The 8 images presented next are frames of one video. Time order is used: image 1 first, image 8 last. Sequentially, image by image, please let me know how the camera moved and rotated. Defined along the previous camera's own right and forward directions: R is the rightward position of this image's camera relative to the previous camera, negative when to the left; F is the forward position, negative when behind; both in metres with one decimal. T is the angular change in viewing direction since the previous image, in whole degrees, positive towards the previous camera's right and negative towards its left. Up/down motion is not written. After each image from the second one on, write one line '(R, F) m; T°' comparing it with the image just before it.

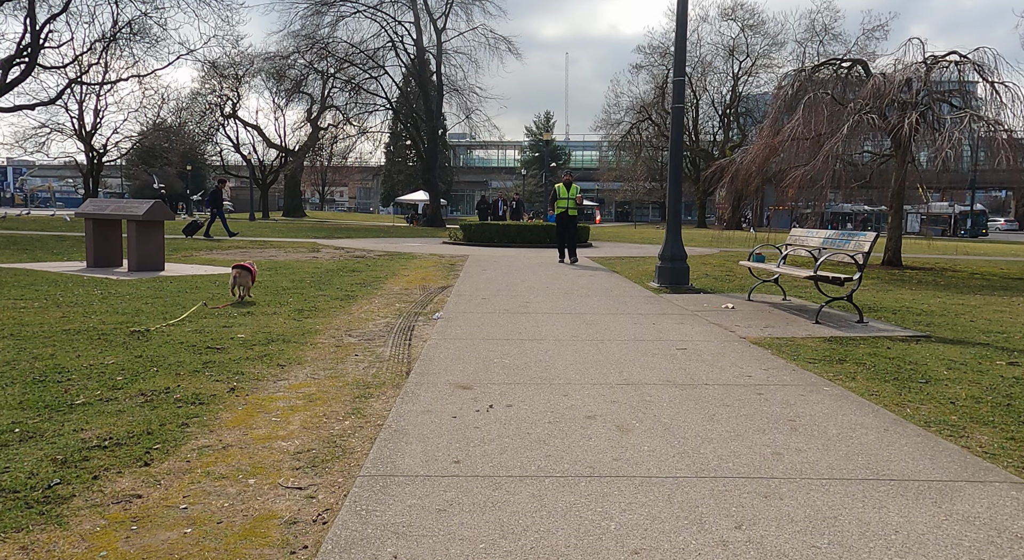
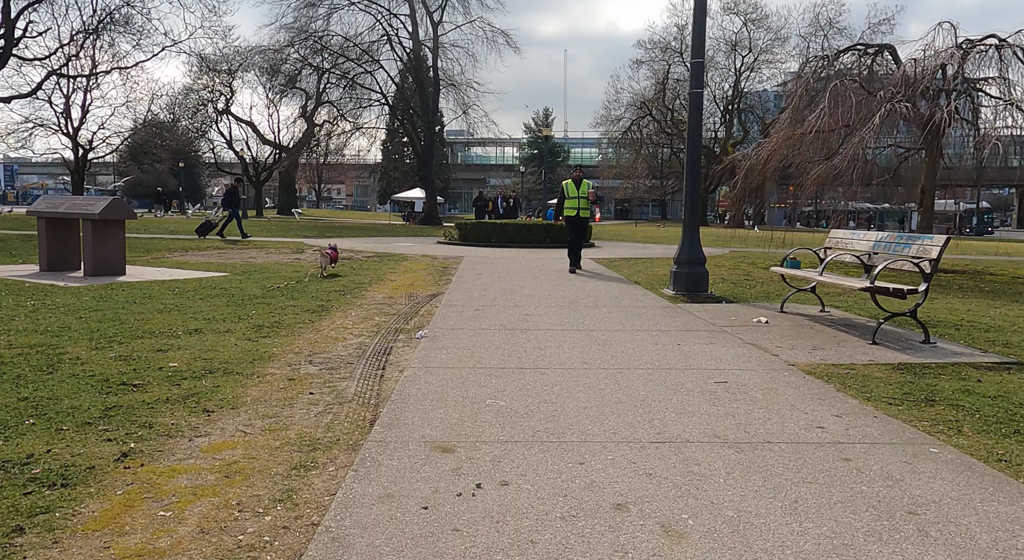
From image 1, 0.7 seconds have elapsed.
(0.0, +1.3) m; 0°
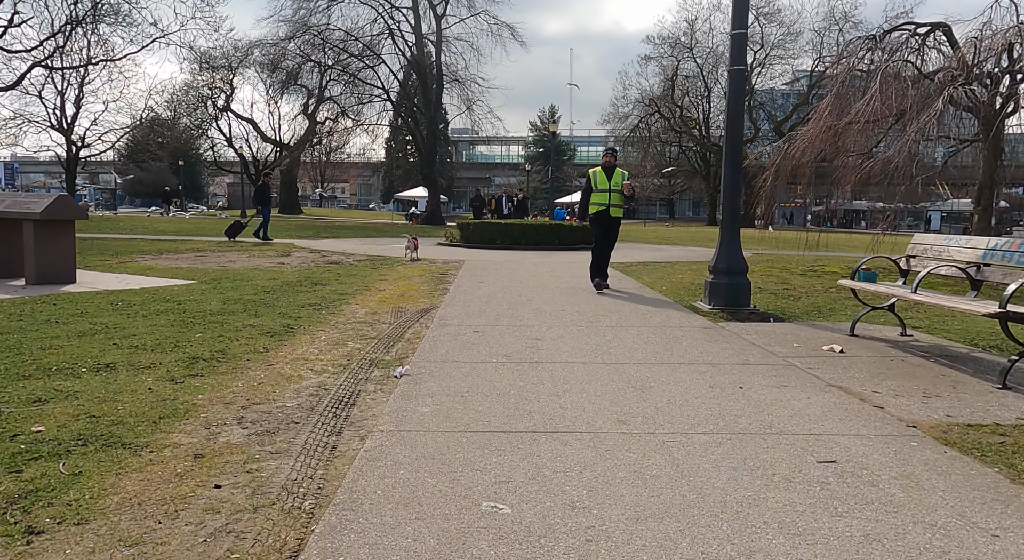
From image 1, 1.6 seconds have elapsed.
(0.0, +1.7) m; 0°
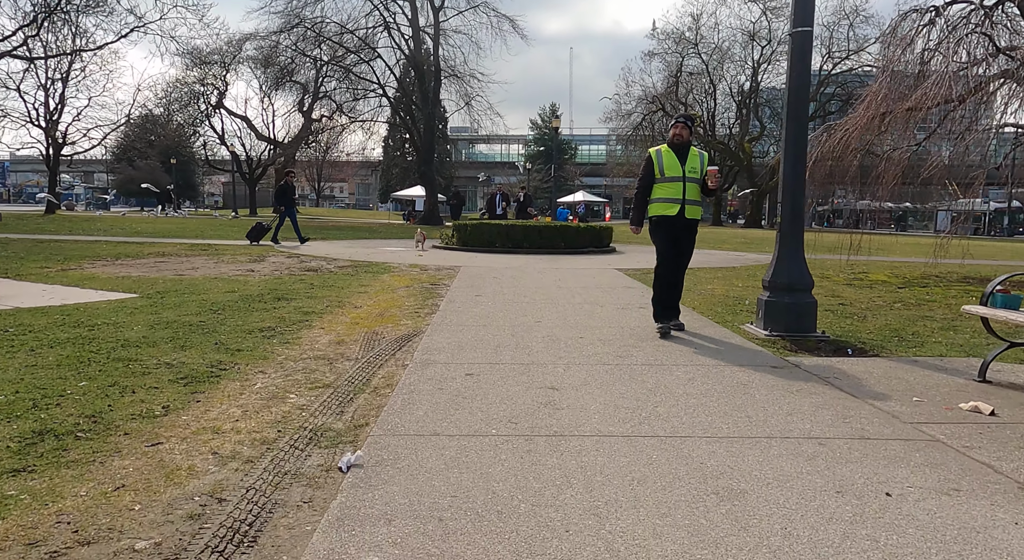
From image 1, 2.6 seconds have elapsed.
(0.0, +2.0) m; 0°
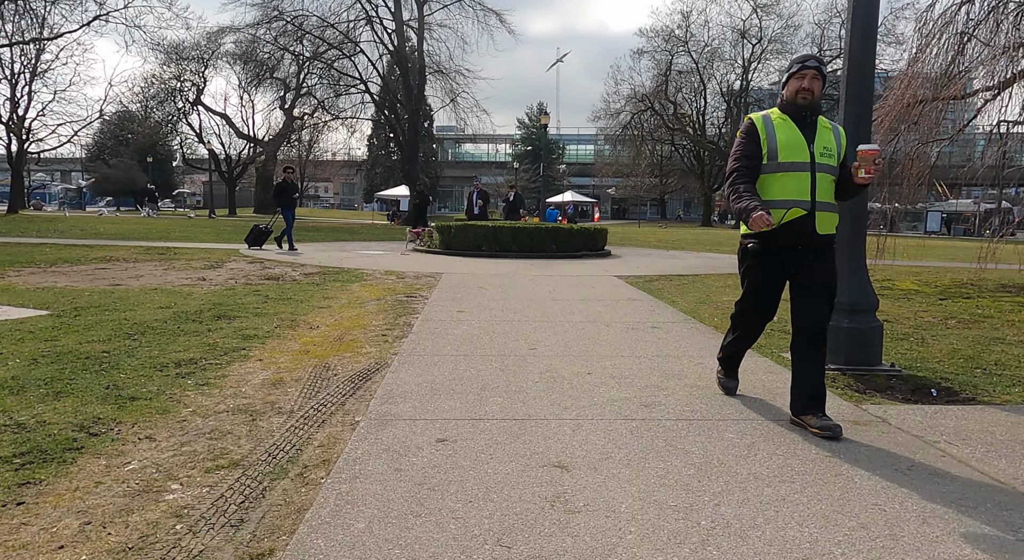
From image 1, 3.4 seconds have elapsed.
(0.0, +1.6) m; +1°
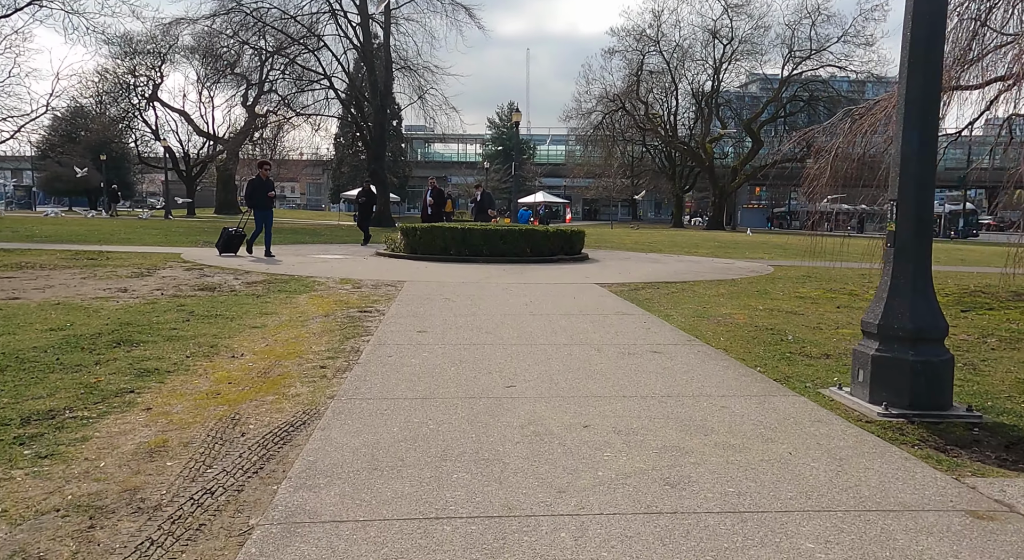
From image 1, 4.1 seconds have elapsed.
(0.0, +1.4) m; +2°
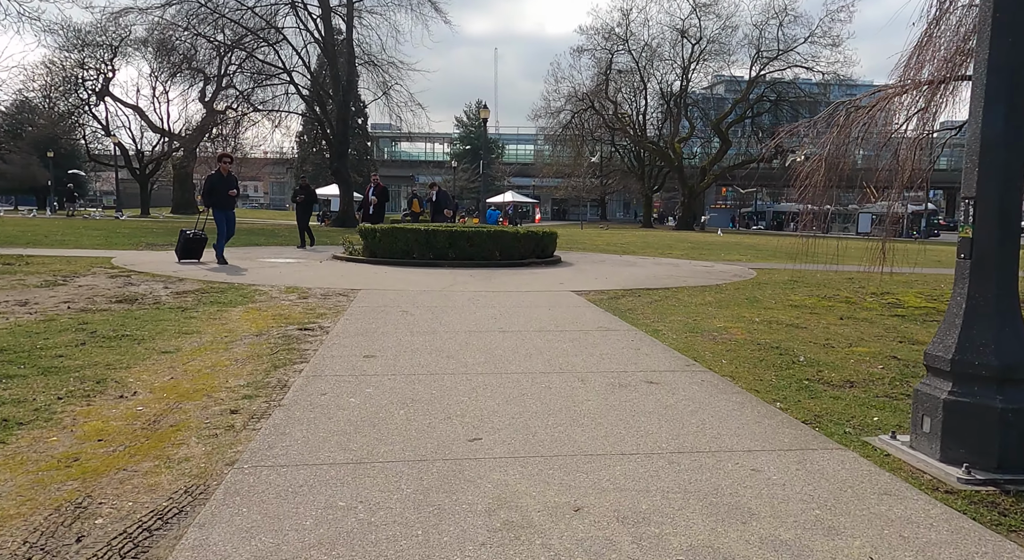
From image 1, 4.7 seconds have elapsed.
(0.0, +1.3) m; +2°
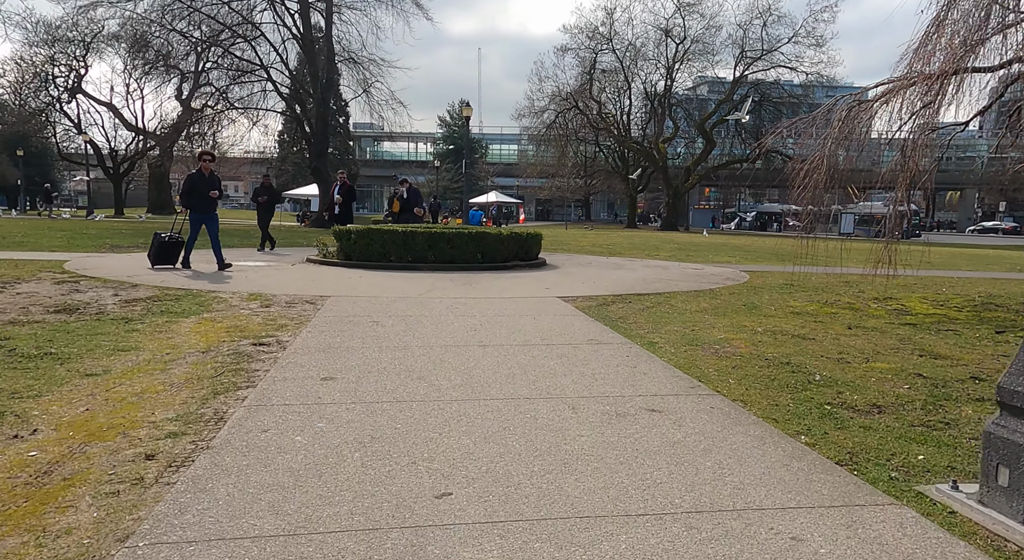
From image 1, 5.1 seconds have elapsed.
(0.0, +0.8) m; +1°
